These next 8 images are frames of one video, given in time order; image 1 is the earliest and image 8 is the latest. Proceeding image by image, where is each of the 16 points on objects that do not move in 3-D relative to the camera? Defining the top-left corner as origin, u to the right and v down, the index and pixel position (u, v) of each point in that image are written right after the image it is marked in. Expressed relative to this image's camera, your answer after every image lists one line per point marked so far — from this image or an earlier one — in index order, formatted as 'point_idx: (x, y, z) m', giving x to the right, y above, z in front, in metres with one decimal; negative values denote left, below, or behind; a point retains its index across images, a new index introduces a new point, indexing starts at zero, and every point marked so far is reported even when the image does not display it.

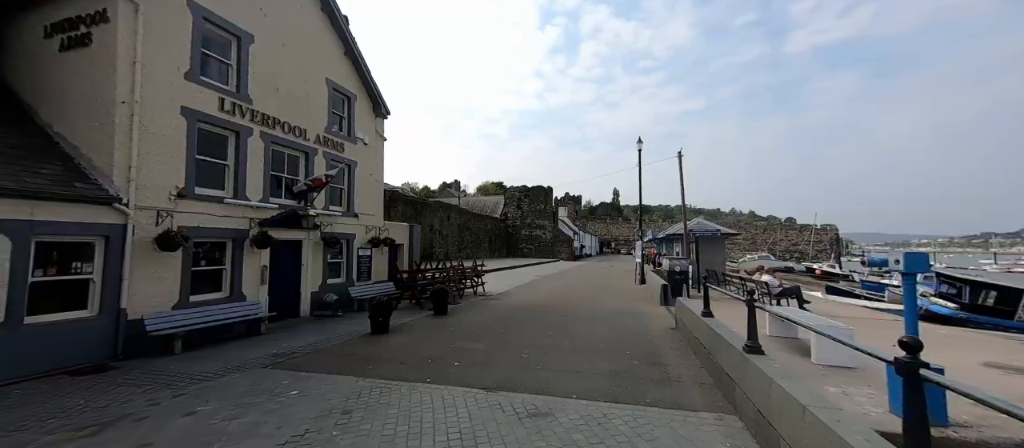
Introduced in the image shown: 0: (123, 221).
0: (-7.1, +0.1, +6.7) m
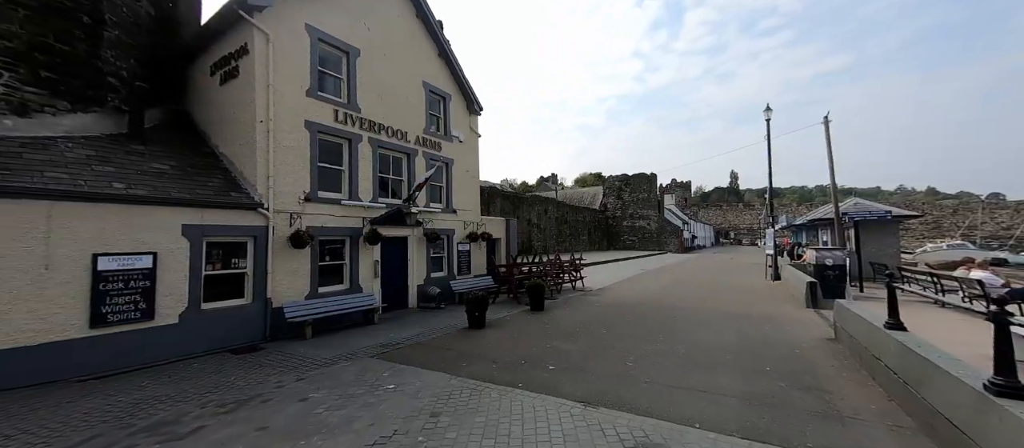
0: (-5.2, 0.0, +7.8) m
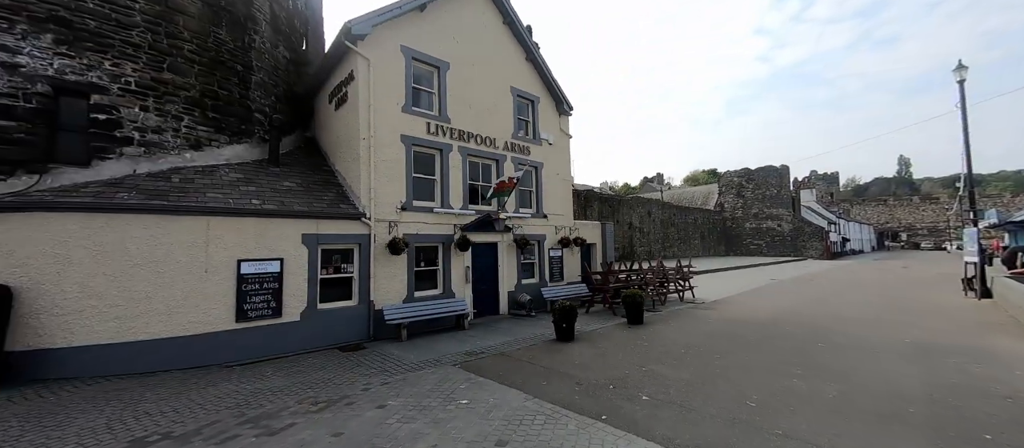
0: (-3.3, -0.2, +8.5) m
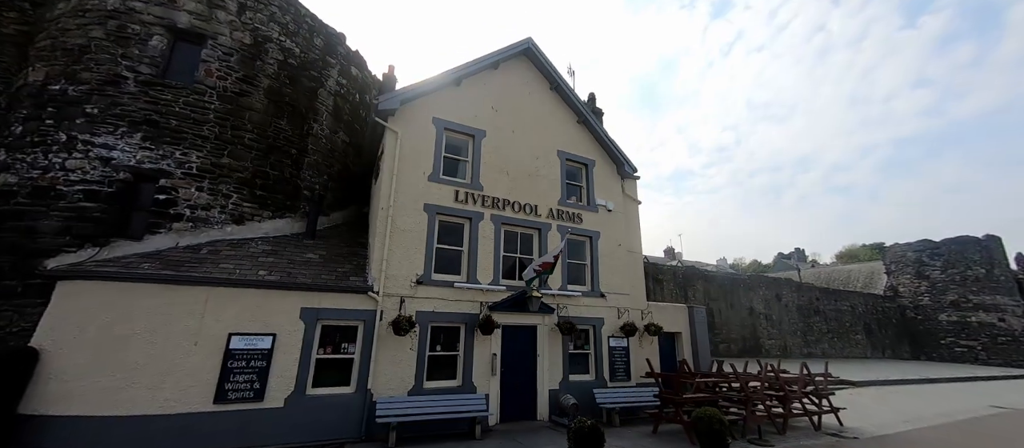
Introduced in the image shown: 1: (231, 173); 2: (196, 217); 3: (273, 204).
0: (-2.9, -1.7, +7.7) m
1: (-6.5, +1.2, +8.5) m
2: (-6.8, +0.2, +7.9) m
3: (-5.9, +0.5, +9.0) m
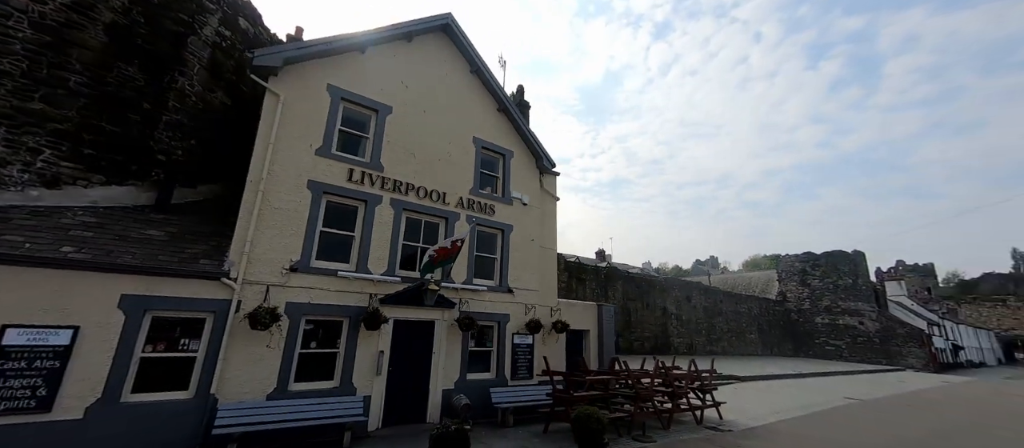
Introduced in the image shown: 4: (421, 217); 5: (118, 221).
0: (-5.0, -1.3, +6.5) m
1: (-8.6, +1.9, +6.7) m
2: (-8.8, +0.8, +6.1) m
3: (-8.0, +1.1, +7.3) m
4: (-2.3, +0.2, +9.1) m
5: (-7.3, +0.1, +6.8) m
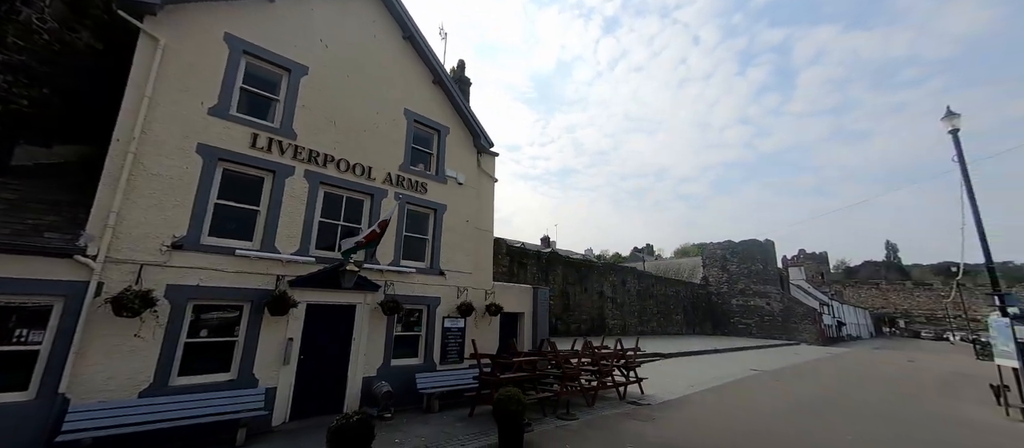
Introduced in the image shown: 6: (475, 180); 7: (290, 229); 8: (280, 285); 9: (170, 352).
0: (-6.2, -0.8, +5.4) m
1: (-9.7, +2.4, +5.0) m
2: (-9.9, +1.4, +4.3) m
3: (-9.3, +1.7, +5.7) m
4: (-3.9, +0.7, +8.3) m
5: (-8.6, +0.6, +5.3) m
6: (-1.1, +1.3, +11.2) m
7: (-4.5, -0.1, +7.4) m
8: (-4.5, -1.2, +7.1) m
9: (-5.5, -2.0, +5.9) m
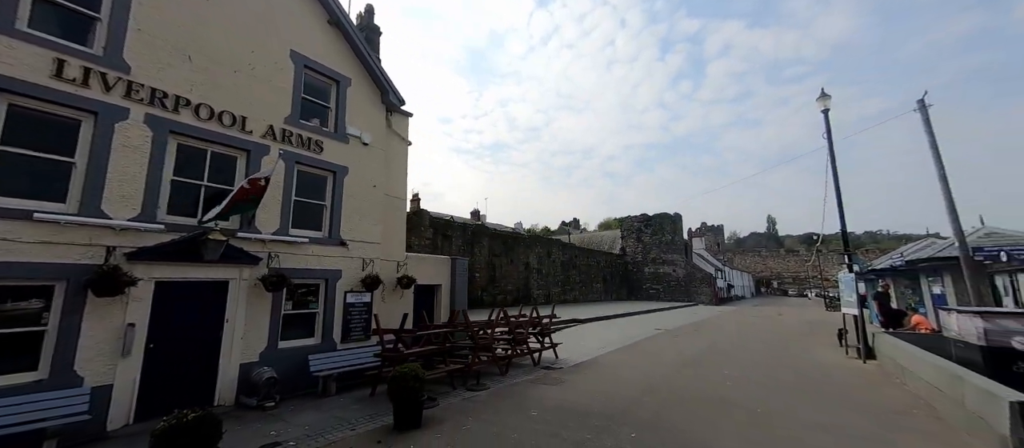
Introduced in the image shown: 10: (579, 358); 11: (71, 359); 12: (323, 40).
0: (-7.5, -0.3, +3.6) m
1: (-10.8, +2.9, +2.3) m
2: (-10.9, +1.8, +1.7) m
3: (-10.6, +2.3, +3.1) m
4: (-5.7, +1.5, +6.8) m
5: (-9.8, +1.1, +3.0) m
6: (-3.5, +2.3, +10.1) m
7: (-6.1, +0.6, +5.8) m
8: (-6.1, -0.5, +5.6) m
9: (-6.9, -1.5, +4.3) m
10: (+1.9, -3.7, +10.1) m
11: (-6.2, -1.9, +5.1) m
12: (-4.6, +4.5, +8.9) m
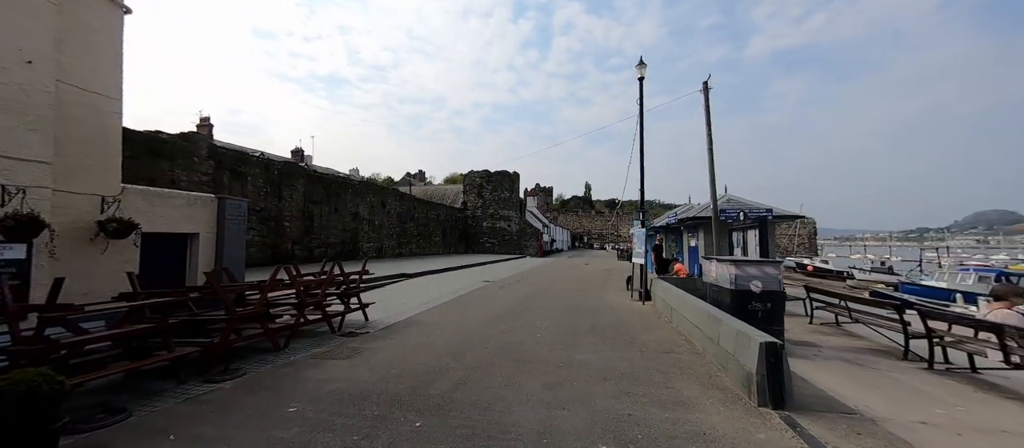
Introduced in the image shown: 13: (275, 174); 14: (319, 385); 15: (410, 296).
0: (-8.6, +0.5, -1.3) m
1: (-10.9, +3.6, -4.2) m
2: (-10.8, +2.4, -4.6) m
3: (-11.0, +3.0, -3.3) m
4: (-8.1, +2.6, +2.1) m
5: (-10.3, +1.9, -3.0) m
6: (-7.4, +3.8, +5.9) m
7: (-8.2, +1.6, +1.2) m
8: (-8.1, +0.5, +1.1) m
9: (-8.4, -0.6, -0.3) m
10: (-2.9, -2.3, +8.8) m
11: (-8.1, -0.9, +0.8) m
12: (-7.7, +5.8, +4.2) m
13: (-12.5, +2.6, +18.9) m
14: (-2.4, -2.1, +4.9) m
15: (-3.1, -2.2, +11.2) m
